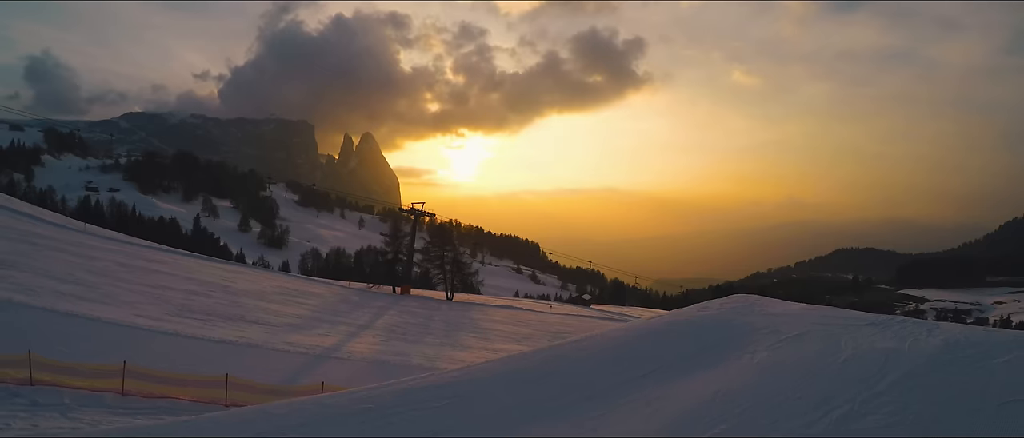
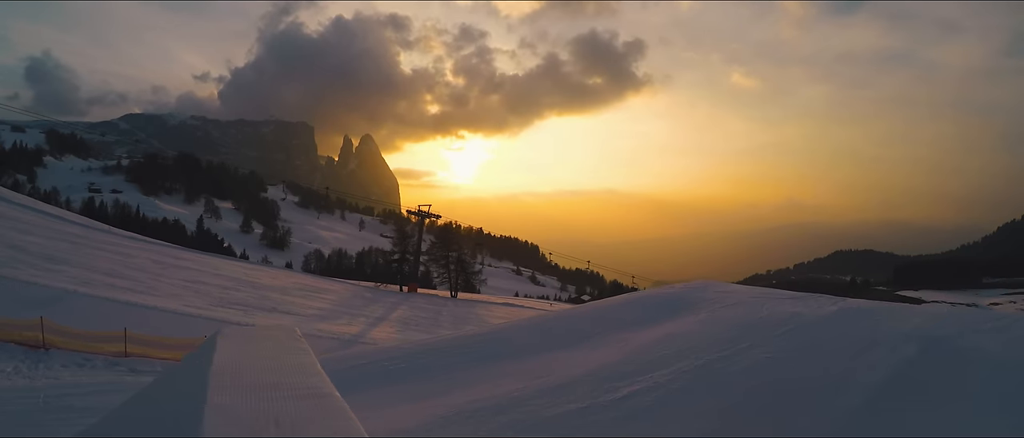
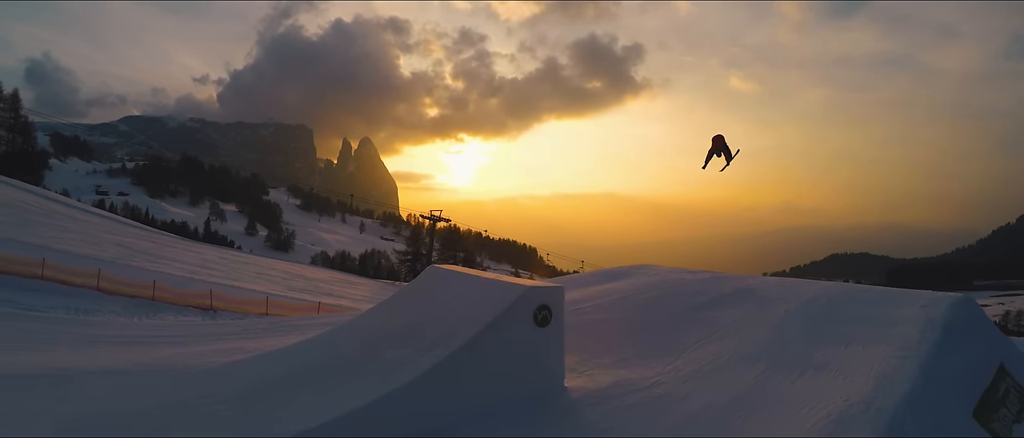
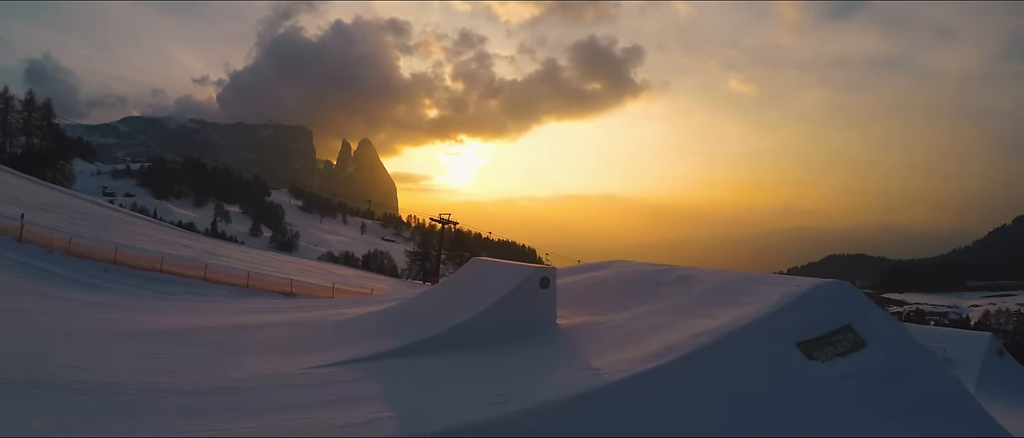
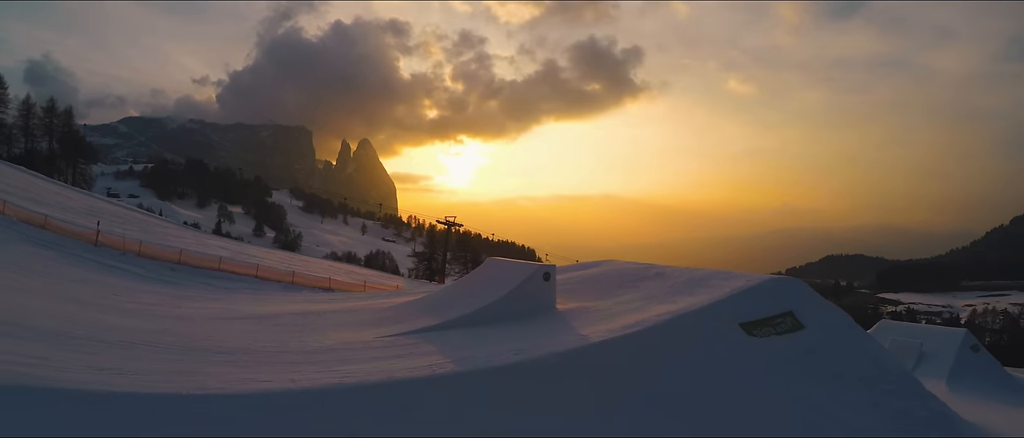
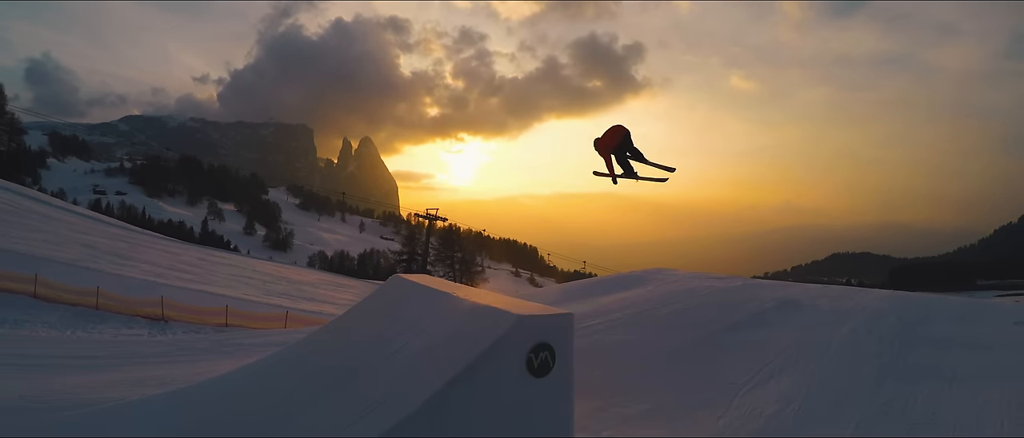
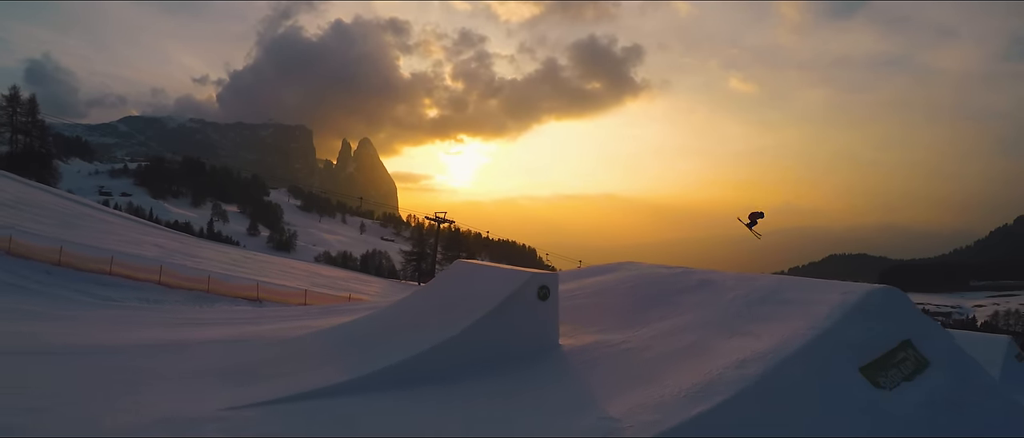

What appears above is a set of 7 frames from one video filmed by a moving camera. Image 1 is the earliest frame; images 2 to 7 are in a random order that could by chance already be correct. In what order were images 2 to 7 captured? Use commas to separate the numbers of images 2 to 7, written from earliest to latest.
2, 6, 3, 7, 4, 5
